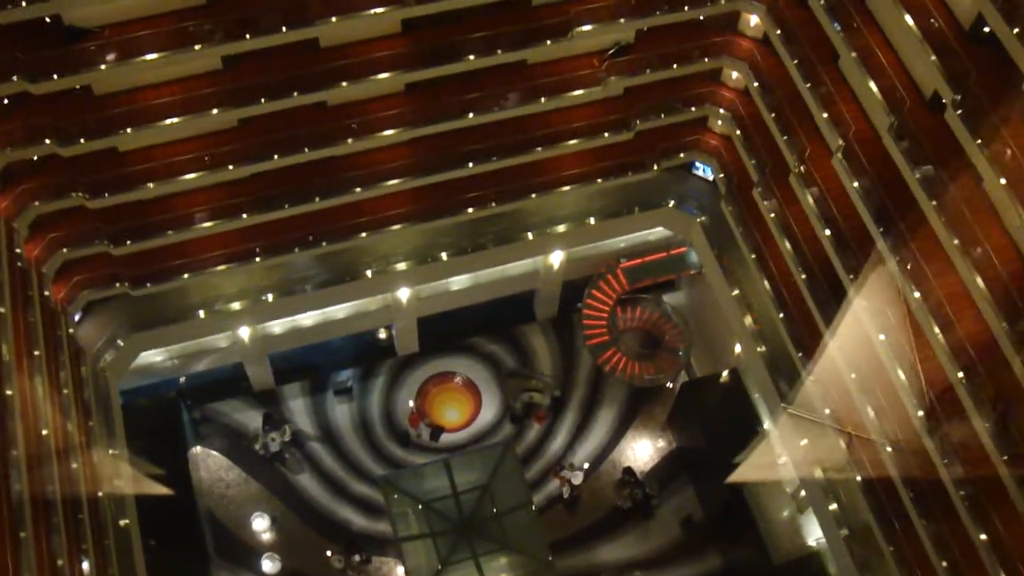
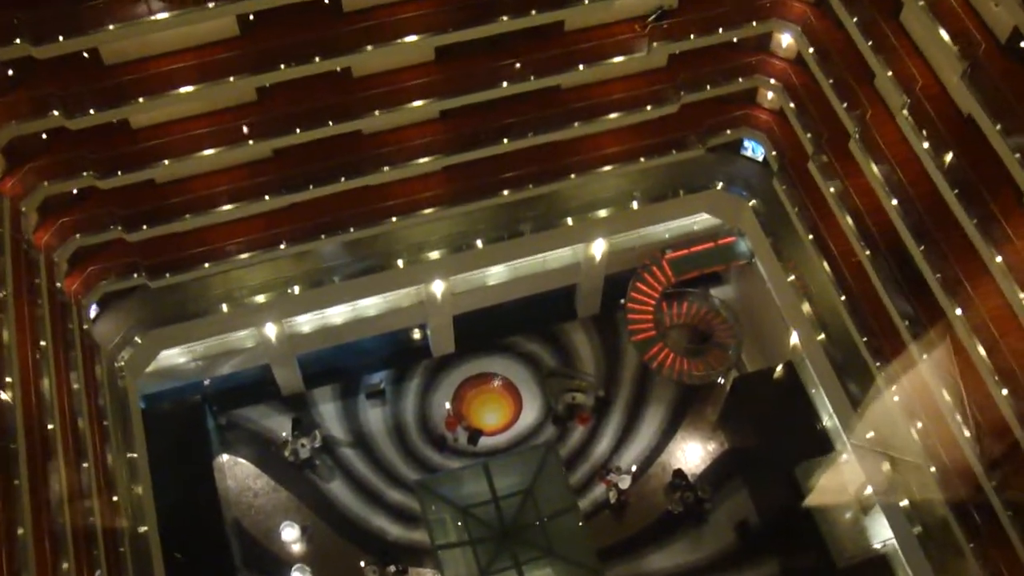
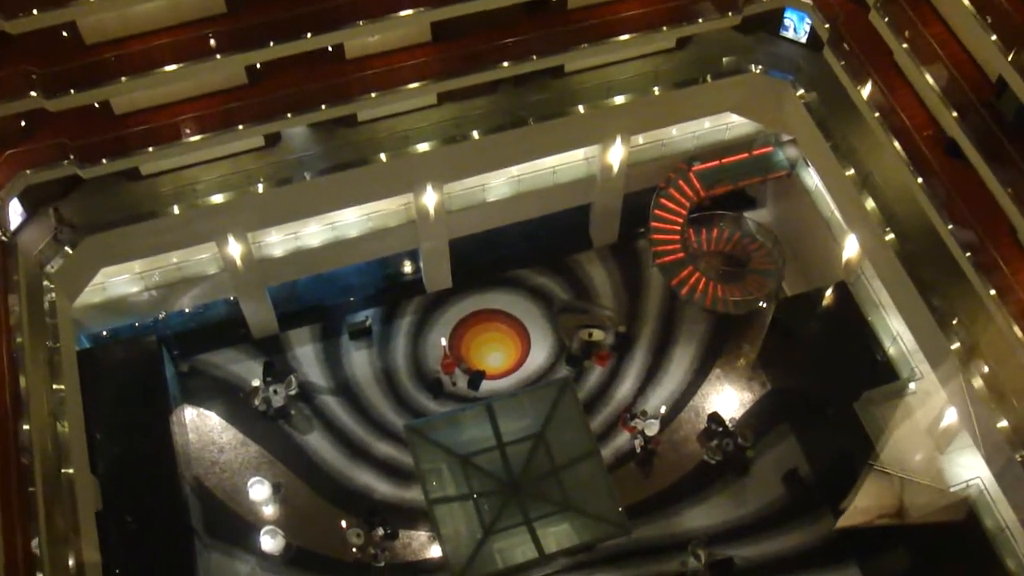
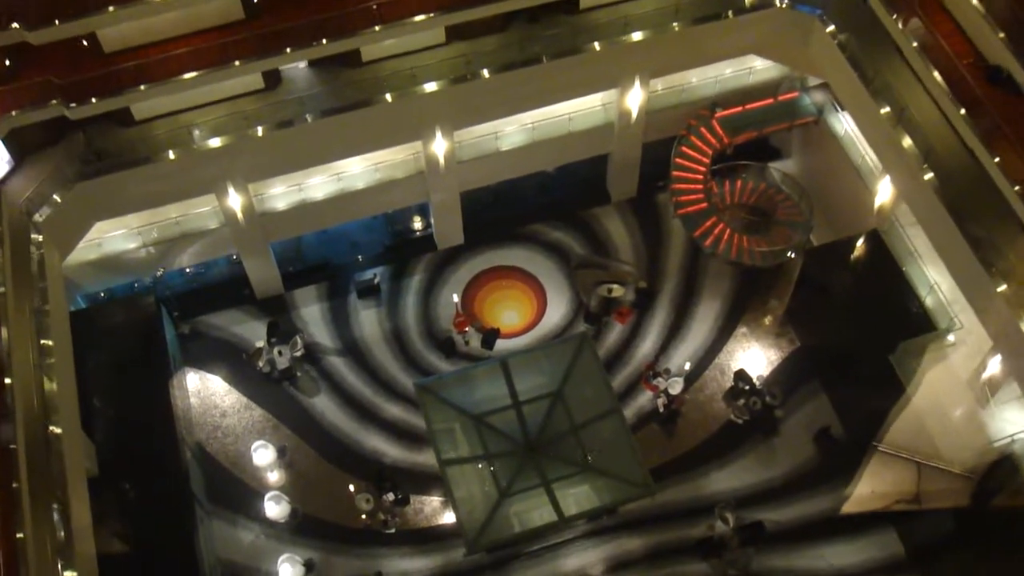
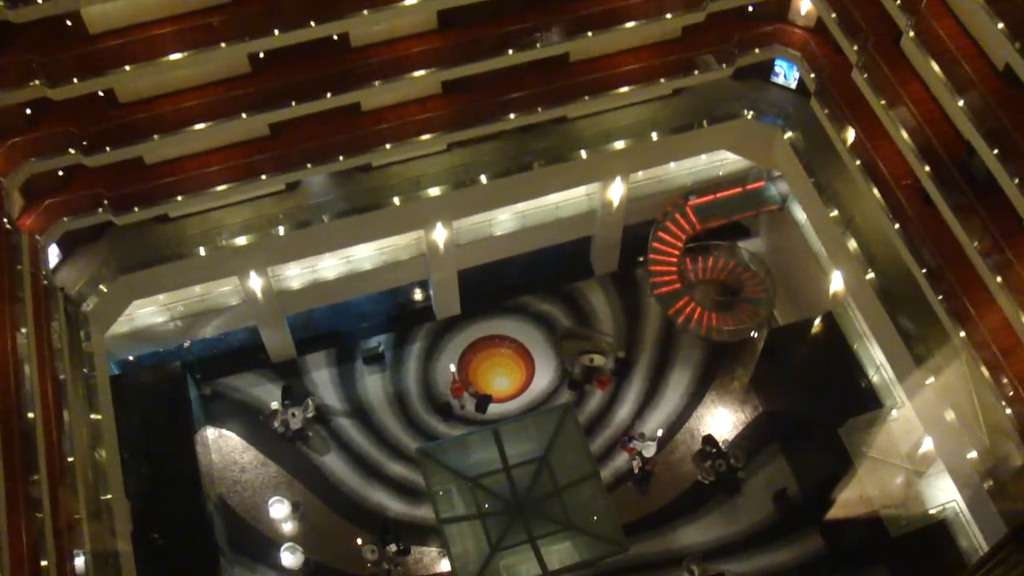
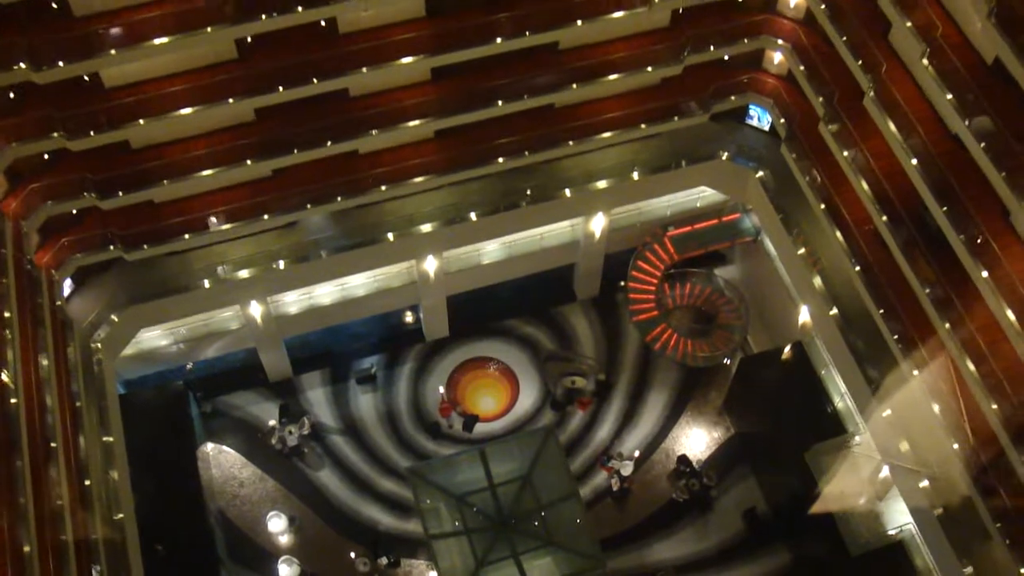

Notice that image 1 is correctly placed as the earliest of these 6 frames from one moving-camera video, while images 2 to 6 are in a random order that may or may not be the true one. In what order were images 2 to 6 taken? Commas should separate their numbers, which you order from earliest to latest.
2, 6, 5, 3, 4
